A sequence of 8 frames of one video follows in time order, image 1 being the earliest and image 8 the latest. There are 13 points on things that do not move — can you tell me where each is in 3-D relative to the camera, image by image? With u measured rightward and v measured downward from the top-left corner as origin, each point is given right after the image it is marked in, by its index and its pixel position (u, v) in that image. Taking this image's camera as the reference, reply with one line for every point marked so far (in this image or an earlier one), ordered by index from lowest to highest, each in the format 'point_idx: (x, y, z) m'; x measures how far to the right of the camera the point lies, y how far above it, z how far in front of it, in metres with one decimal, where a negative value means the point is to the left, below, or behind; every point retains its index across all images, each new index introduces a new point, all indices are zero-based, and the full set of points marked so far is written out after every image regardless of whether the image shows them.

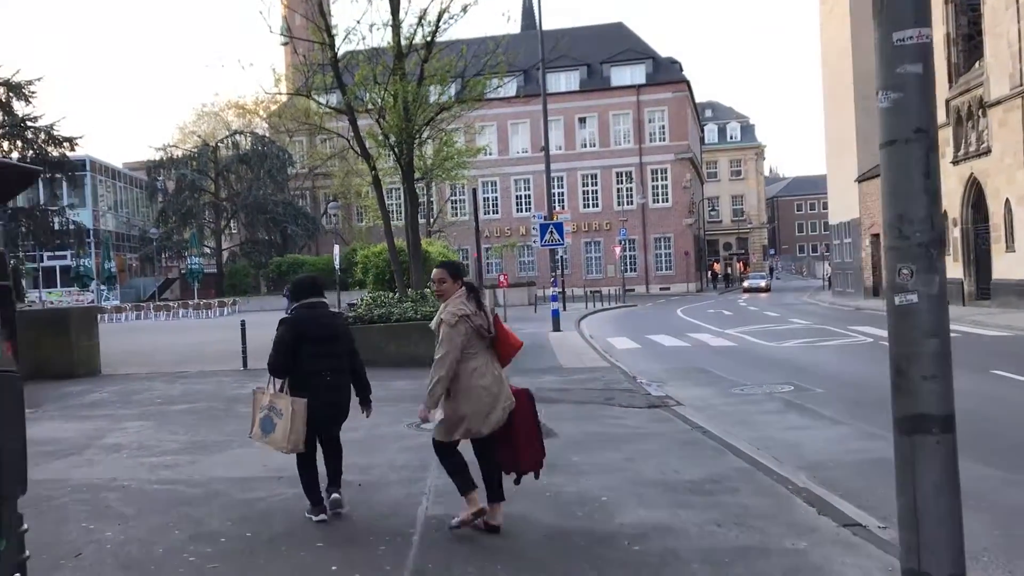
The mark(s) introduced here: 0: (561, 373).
0: (+0.7, -1.2, +13.3) m
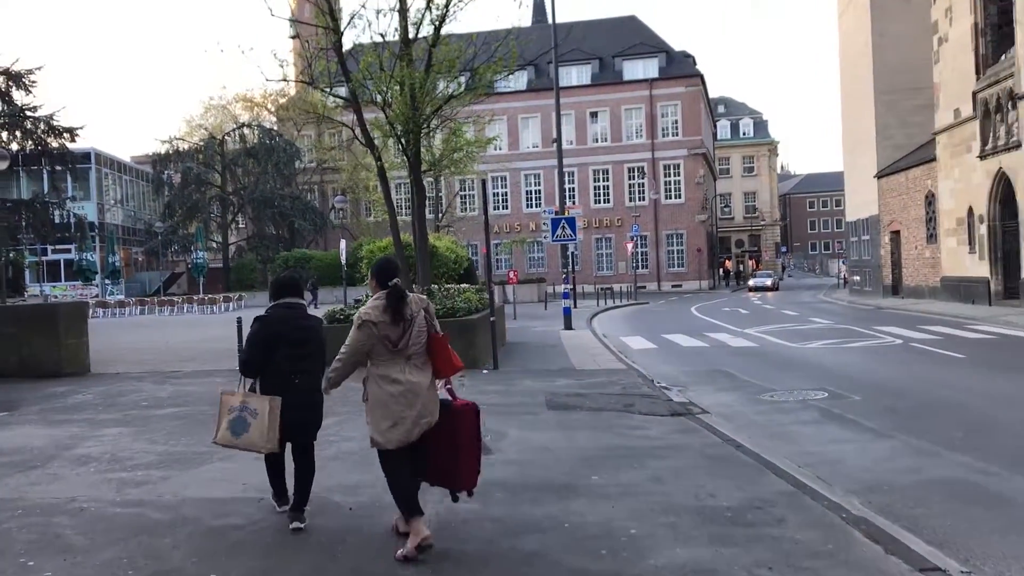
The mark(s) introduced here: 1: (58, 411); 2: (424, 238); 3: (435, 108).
0: (+0.8, -1.1, +12.5) m
1: (-4.7, -1.3, +9.9) m
2: (-1.6, +0.9, +17.7) m
3: (-1.4, +3.3, +17.4) m
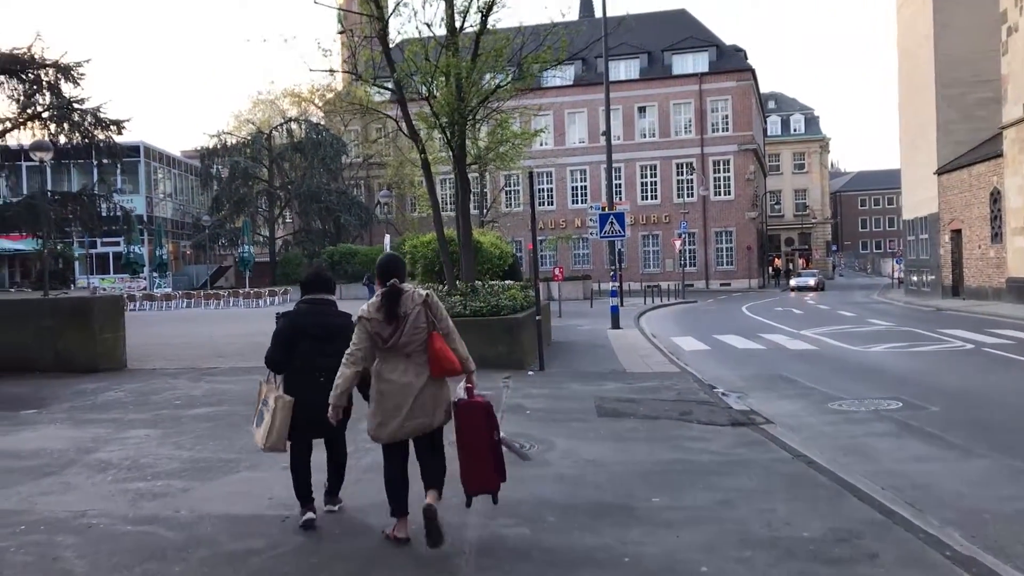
0: (+1.4, -1.1, +11.8) m
1: (-4.2, -1.2, +9.5) m
2: (-0.8, +1.0, +17.1) m
3: (-0.6, +3.3, +16.9) m
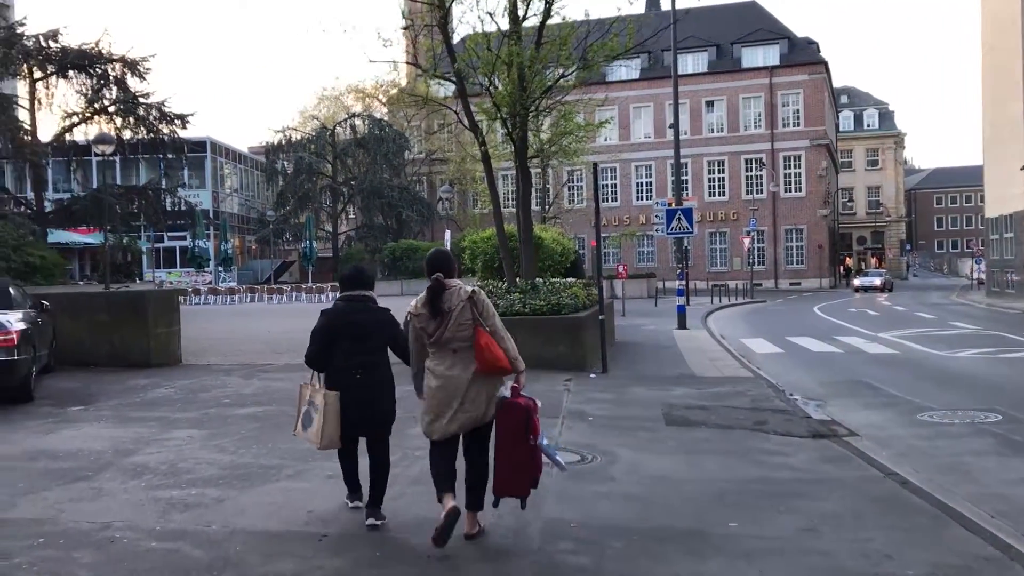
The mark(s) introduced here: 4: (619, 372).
0: (+2.1, -1.1, +11.2) m
1: (-3.7, -1.2, +9.3) m
2: (+0.3, +1.0, +16.6) m
3: (+0.5, +3.4, +16.3) m
4: (+1.4, -1.1, +12.1) m
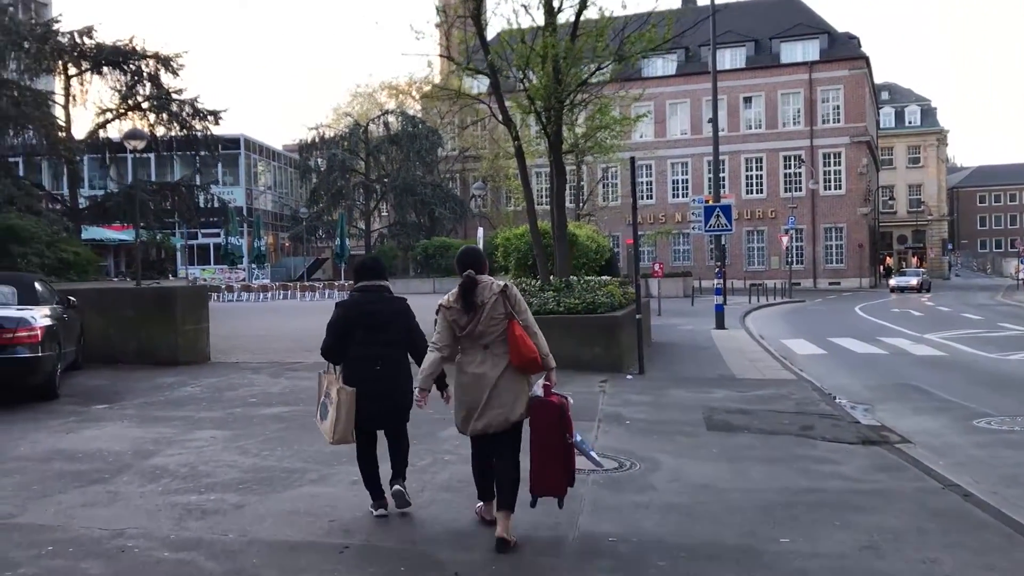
0: (+2.5, -1.1, +10.8) m
1: (-3.3, -1.1, +9.1) m
2: (+0.9, +1.1, +16.2) m
3: (+1.1, +3.4, +15.9) m
4: (+1.8, -1.1, +11.7) m
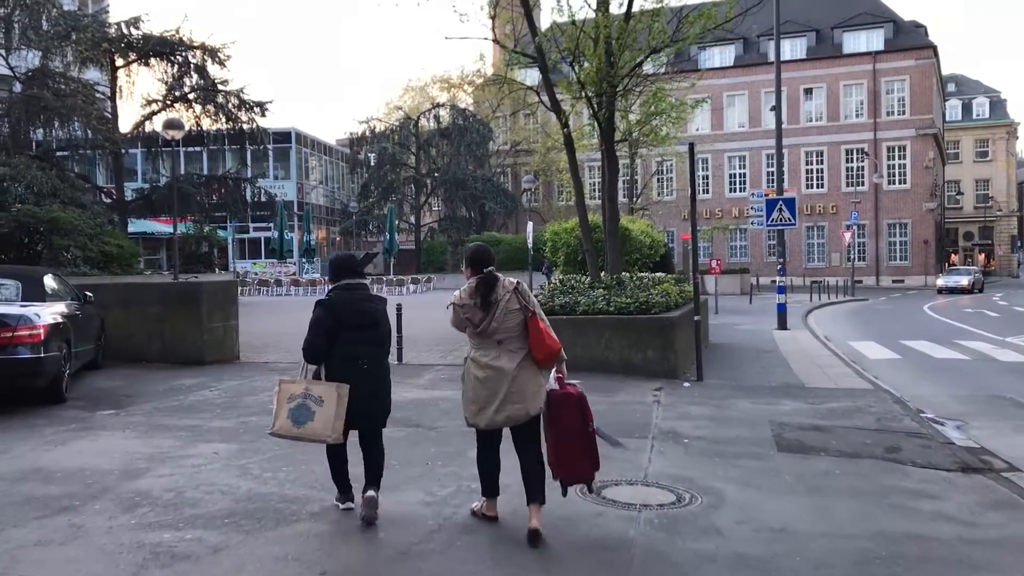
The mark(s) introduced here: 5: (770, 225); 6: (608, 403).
0: (+3.0, -1.1, +9.7) m
1: (-3.0, -1.1, +8.3) m
2: (+1.6, +1.1, +15.2) m
3: (+1.9, +3.5, +14.9) m
4: (+2.3, -1.0, +10.7) m
5: (+5.3, +1.3, +19.6) m
6: (+0.9, -1.1, +8.9) m
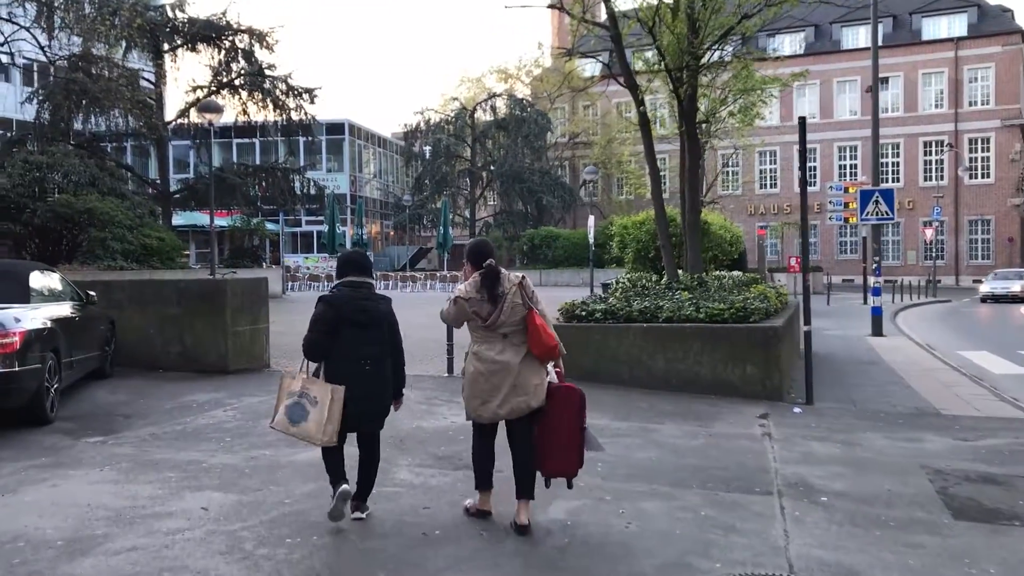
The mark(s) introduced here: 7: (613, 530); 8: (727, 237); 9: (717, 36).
0: (+3.6, -1.1, +7.8) m
1: (-2.4, -1.1, +6.7) m
2: (+2.6, +1.1, +13.4) m
3: (+2.8, +3.4, +13.0) m
4: (+3.0, -1.1, +8.8) m
5: (+6.5, +1.3, +17.5) m
6: (+1.5, -1.1, +7.2) m
7: (+0.5, -1.2, +4.8) m
8: (+4.0, +0.9, +17.7) m
9: (+2.8, +3.4, +13.1) m
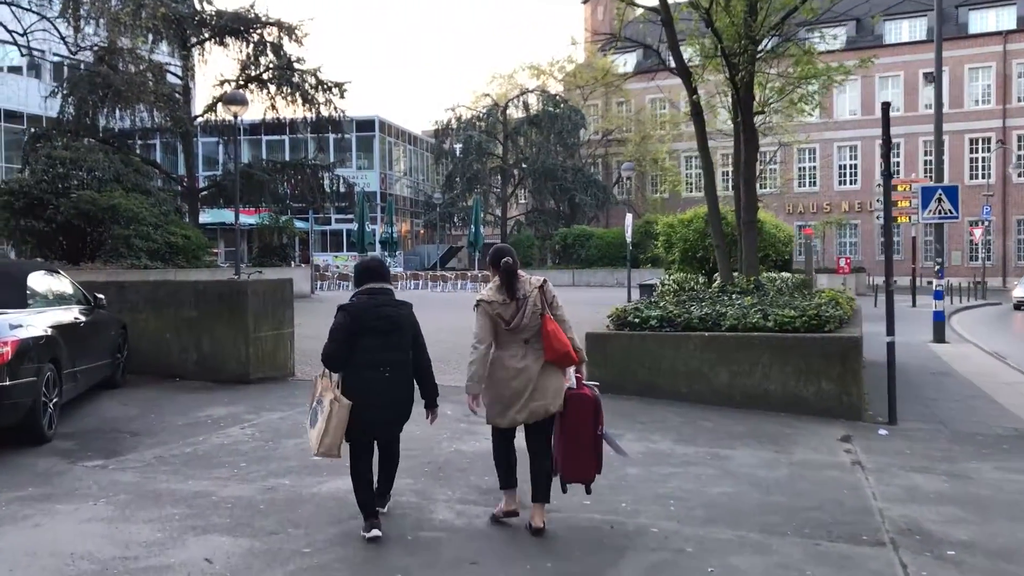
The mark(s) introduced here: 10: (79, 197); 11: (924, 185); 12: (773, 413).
0: (+3.9, -1.2, +6.8) m
1: (-2.1, -1.1, +5.9) m
2: (+3.1, +1.1, +12.4) m
3: (+3.4, +3.4, +12.1) m
4: (+3.4, -1.1, +7.9) m
5: (+7.1, +1.2, +16.5) m
6: (+1.8, -1.2, +6.2) m
7: (+0.8, -1.2, +3.9) m
8: (+4.6, +0.9, +16.7) m
9: (+3.3, +3.4, +12.1) m
10: (-8.9, +1.9, +19.7) m
11: (+7.1, +1.8, +16.6) m
12: (+2.2, -1.1, +8.1) m
